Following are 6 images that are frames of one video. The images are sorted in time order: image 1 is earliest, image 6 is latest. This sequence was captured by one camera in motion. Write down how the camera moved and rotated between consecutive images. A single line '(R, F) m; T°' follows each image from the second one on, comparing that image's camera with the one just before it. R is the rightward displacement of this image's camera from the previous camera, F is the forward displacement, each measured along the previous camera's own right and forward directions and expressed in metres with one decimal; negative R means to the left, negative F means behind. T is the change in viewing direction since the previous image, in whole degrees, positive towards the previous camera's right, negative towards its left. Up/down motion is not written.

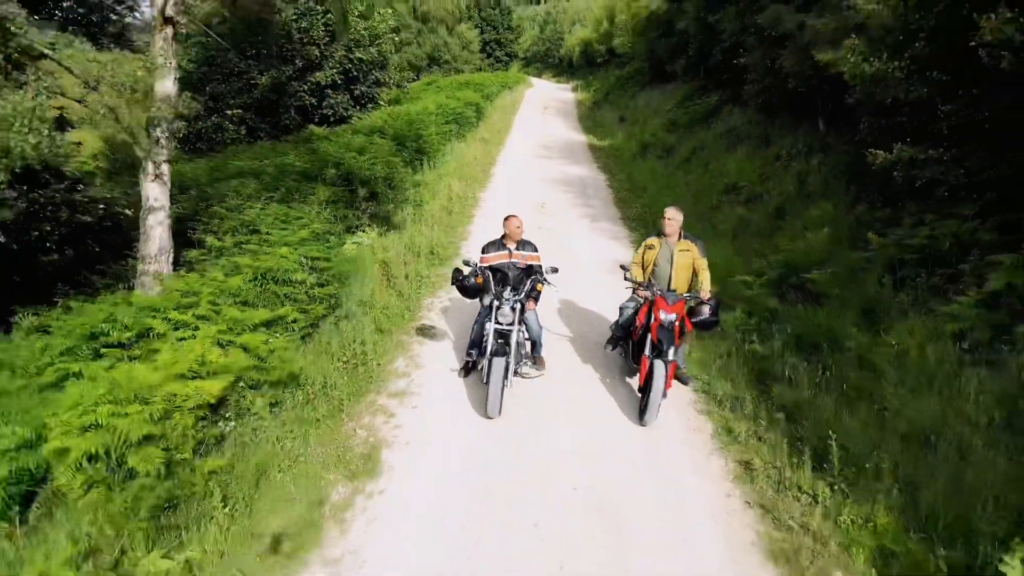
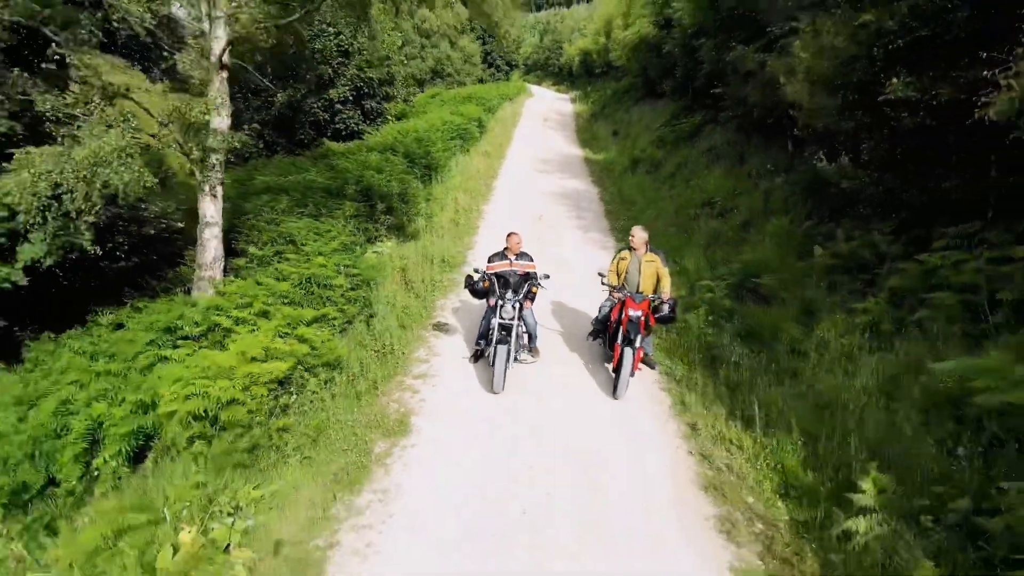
(0.0, -1.2) m; 0°
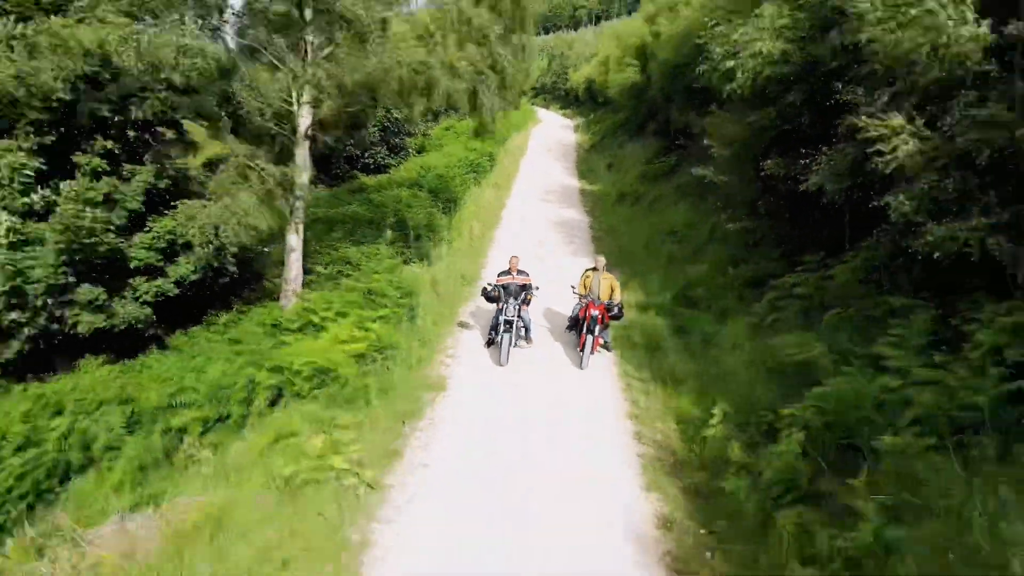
(+0.1, -2.8) m; -1°
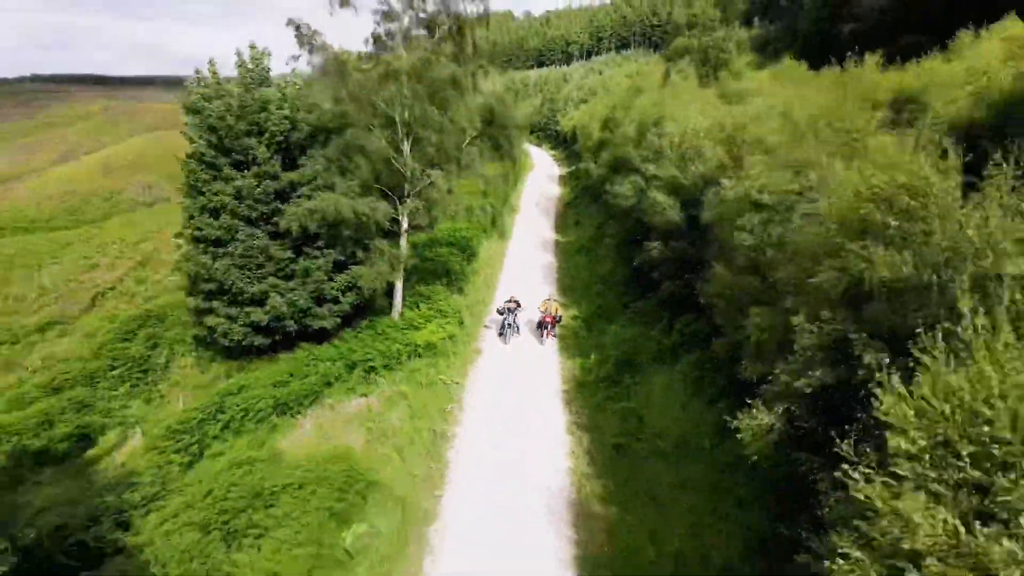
(-0.1, -10.0) m; 0°
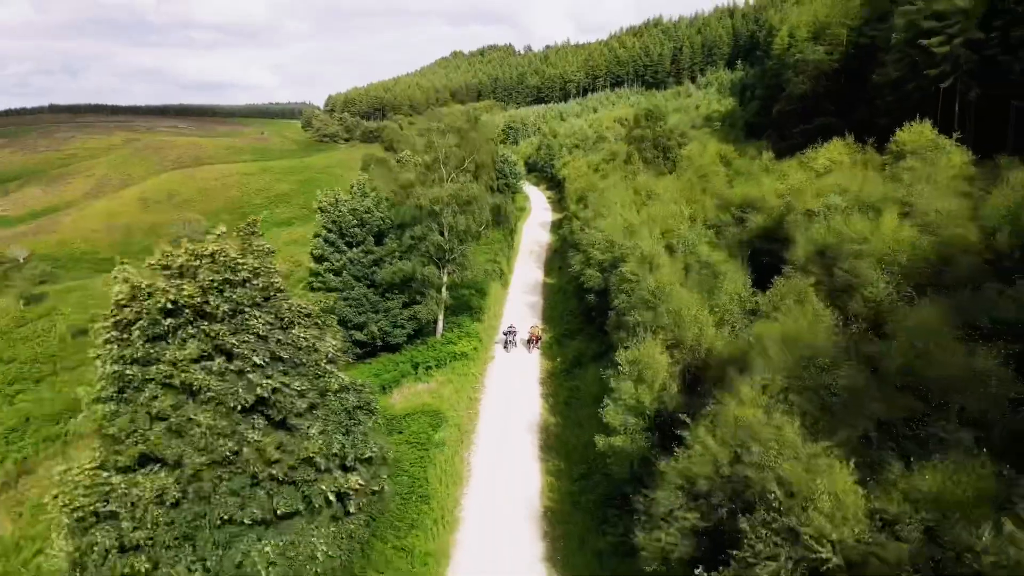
(0.0, -12.0) m; 0°
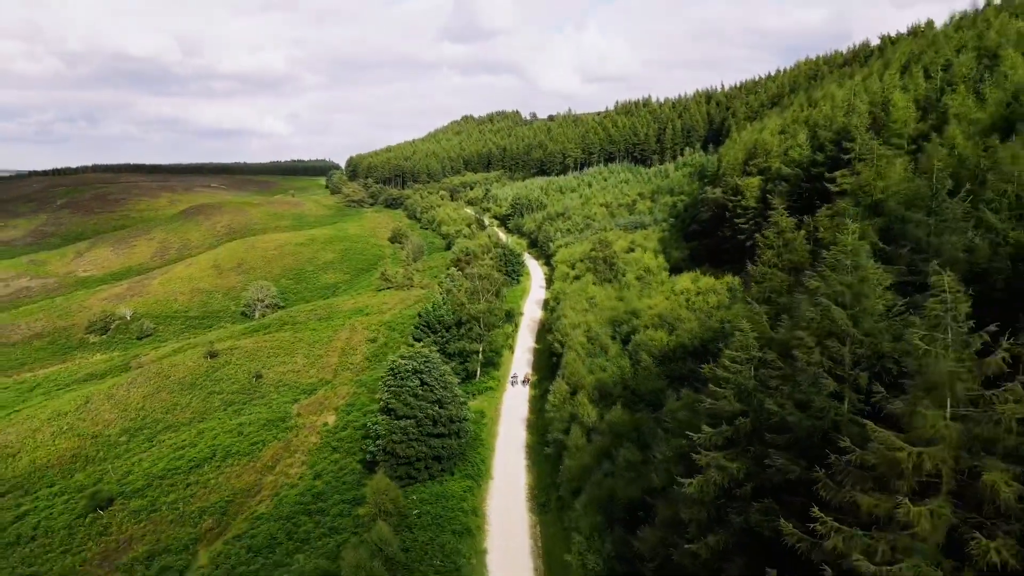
(+0.3, -30.0) m; -1°
